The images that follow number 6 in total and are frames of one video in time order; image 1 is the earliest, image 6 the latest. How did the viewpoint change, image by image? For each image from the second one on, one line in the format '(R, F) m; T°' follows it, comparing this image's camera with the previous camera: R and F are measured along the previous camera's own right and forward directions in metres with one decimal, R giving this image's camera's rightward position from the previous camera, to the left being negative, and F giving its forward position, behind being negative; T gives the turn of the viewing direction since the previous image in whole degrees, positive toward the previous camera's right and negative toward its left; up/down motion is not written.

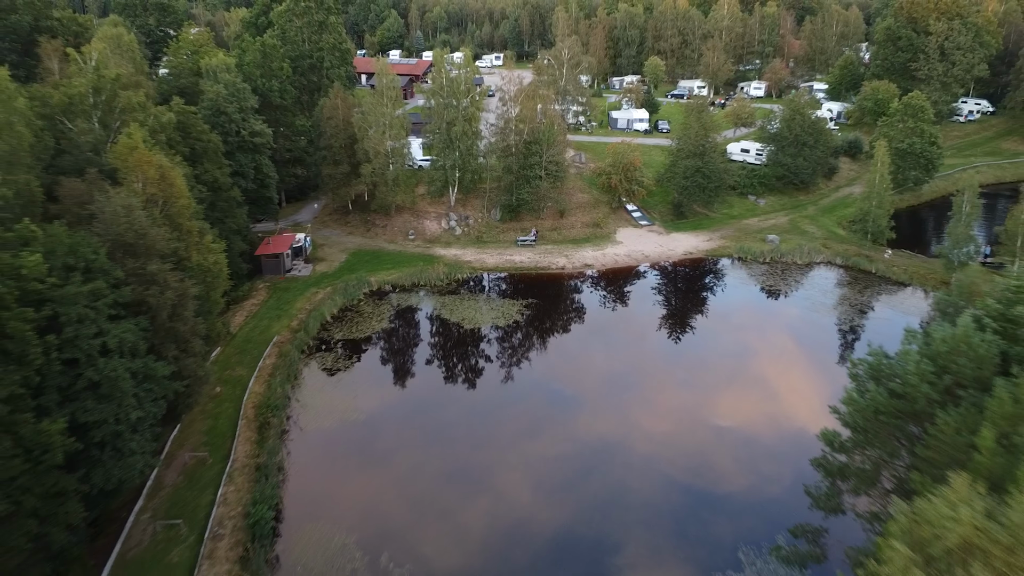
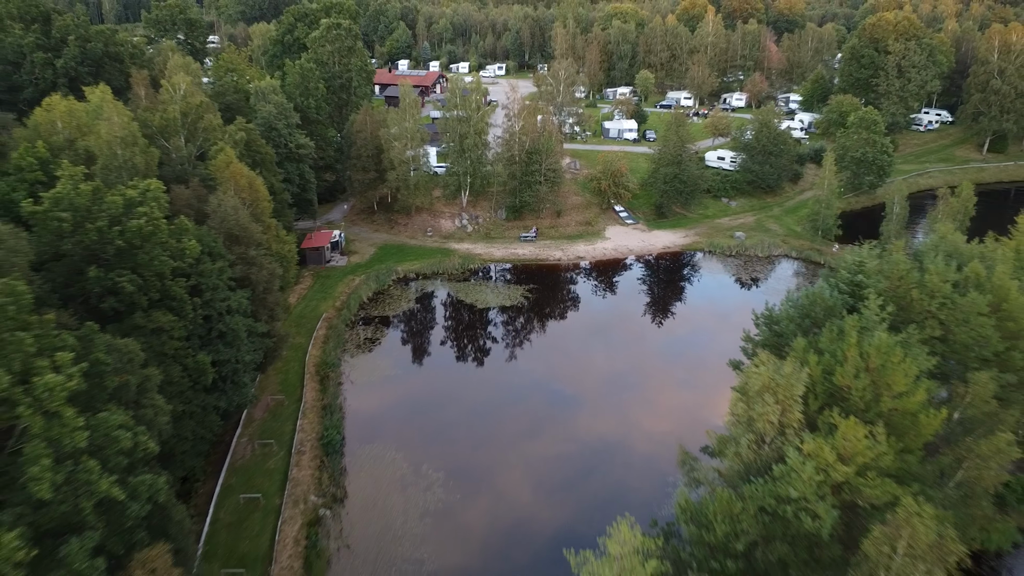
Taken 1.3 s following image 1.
(-0.2, -5.8) m; 0°
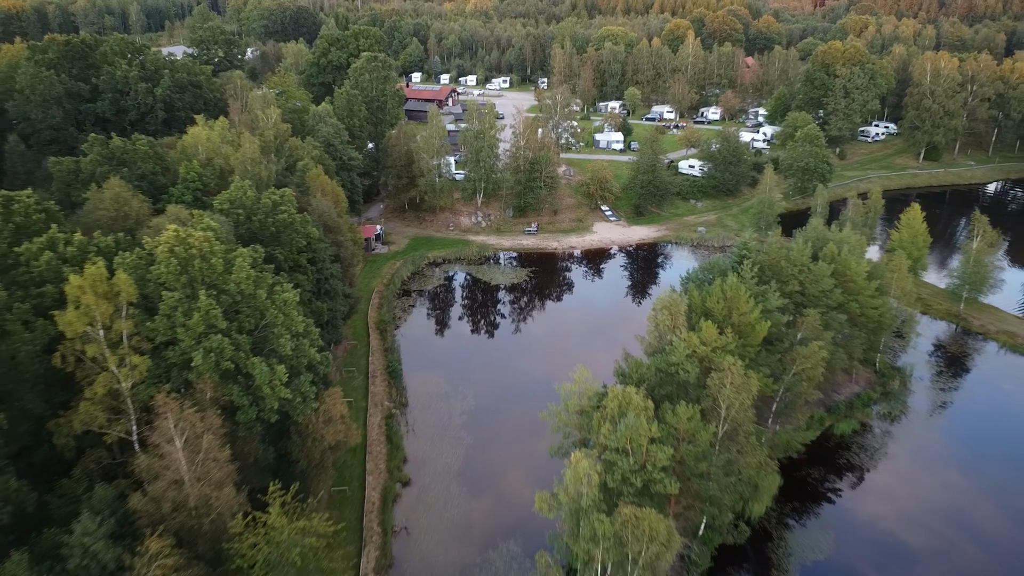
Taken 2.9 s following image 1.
(-0.4, -9.9) m; 0°
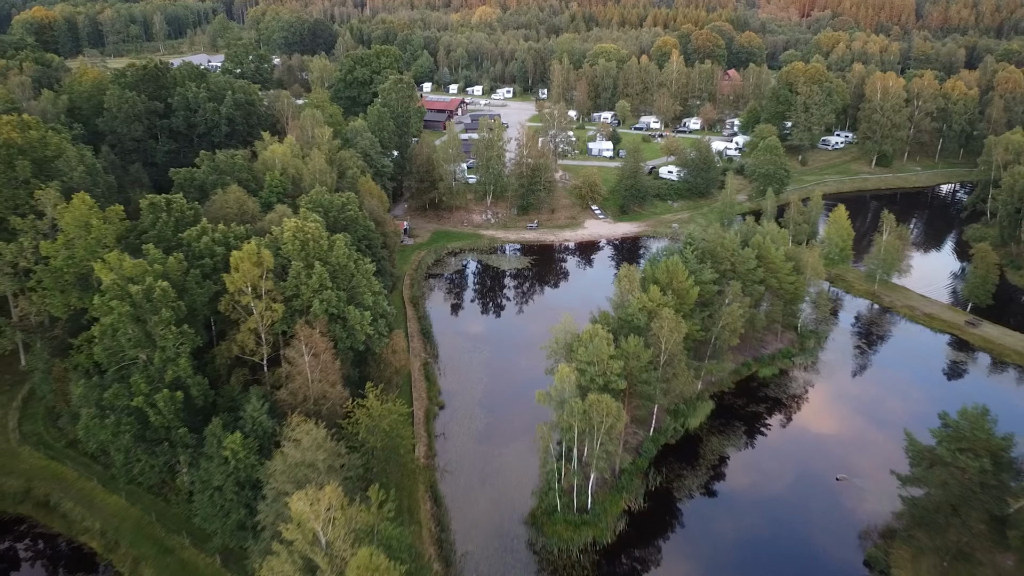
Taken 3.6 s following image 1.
(-0.3, -9.9) m; 0°
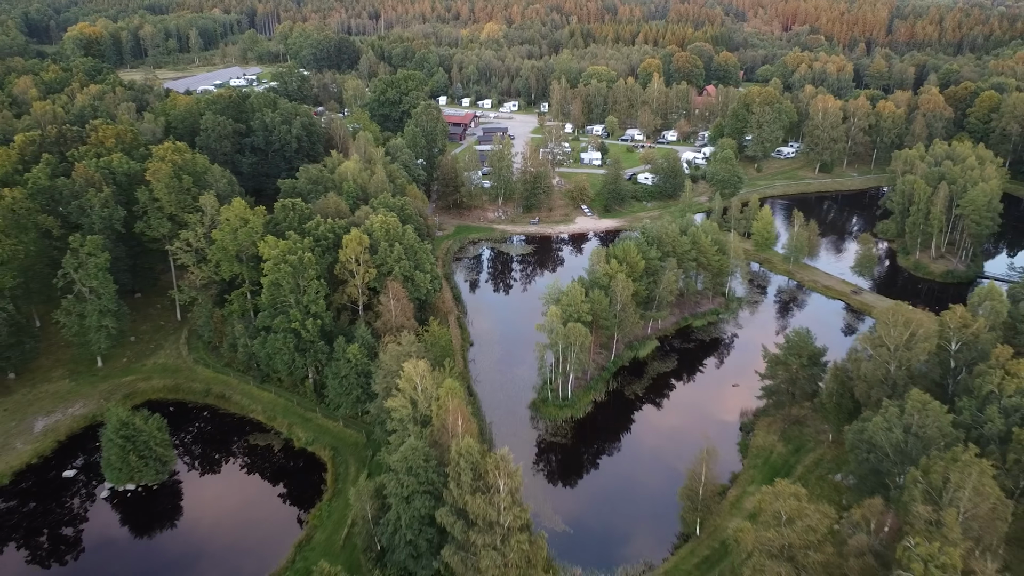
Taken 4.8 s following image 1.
(-0.4, -16.5) m; 0°
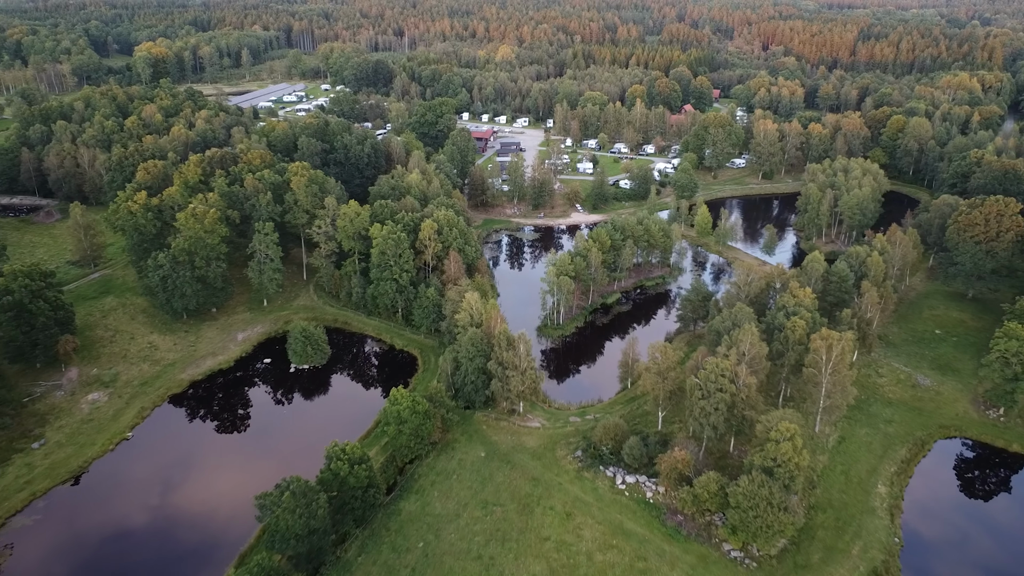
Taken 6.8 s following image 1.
(-0.6, -27.8) m; -1°
